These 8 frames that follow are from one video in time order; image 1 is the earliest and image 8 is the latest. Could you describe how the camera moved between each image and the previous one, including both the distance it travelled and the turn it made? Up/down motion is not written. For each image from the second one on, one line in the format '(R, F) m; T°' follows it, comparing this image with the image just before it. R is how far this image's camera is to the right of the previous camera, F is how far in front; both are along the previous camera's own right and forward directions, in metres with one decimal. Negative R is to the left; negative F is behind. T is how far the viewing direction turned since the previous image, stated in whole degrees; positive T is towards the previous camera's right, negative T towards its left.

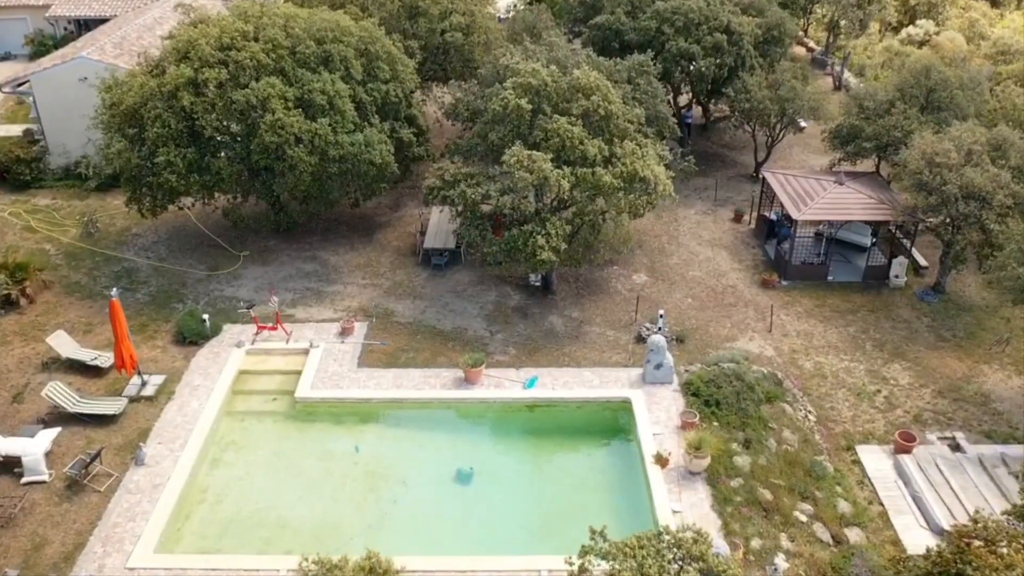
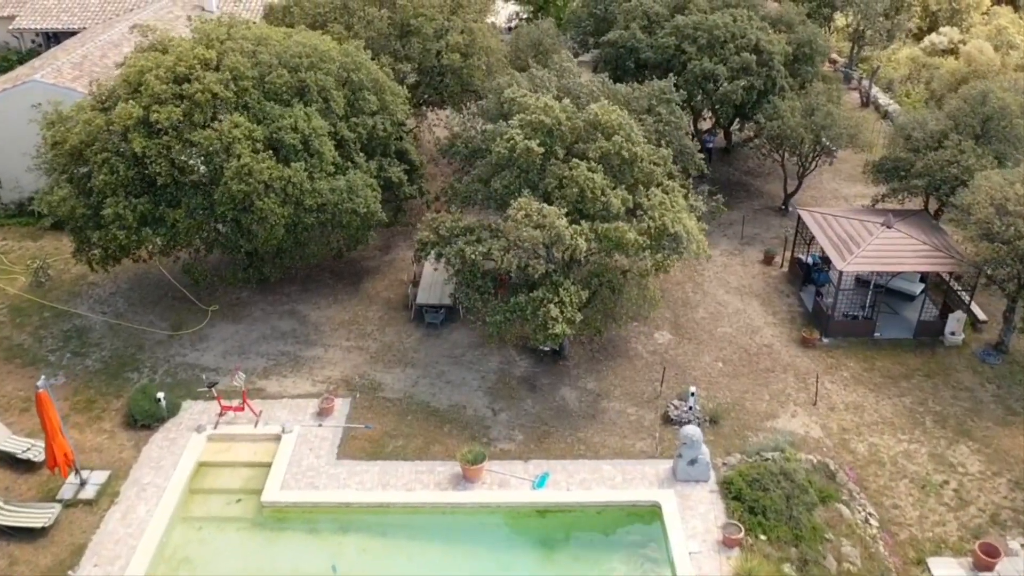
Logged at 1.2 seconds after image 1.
(-0.2, +3.4) m; 0°
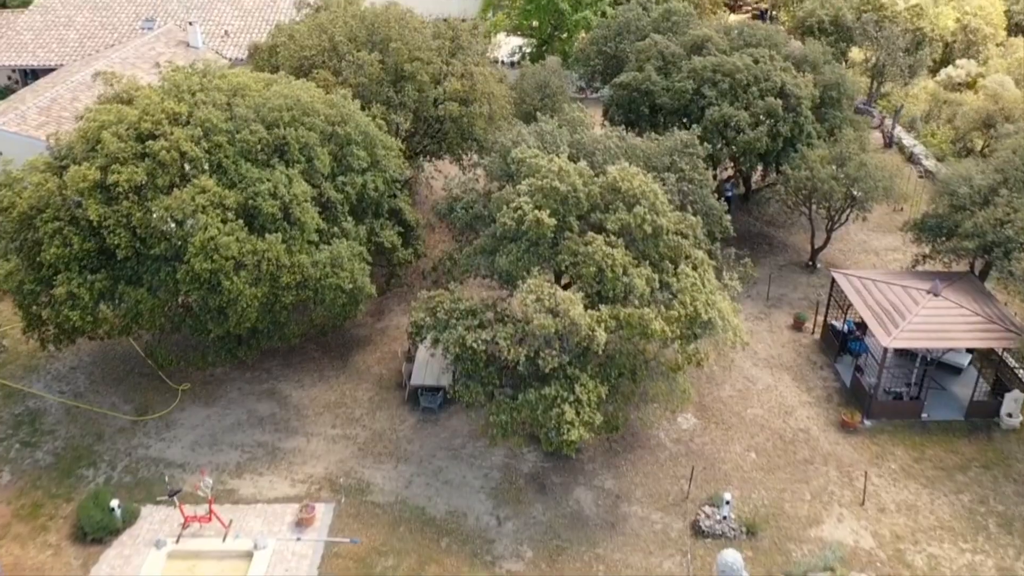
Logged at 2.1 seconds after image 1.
(-0.2, +2.6) m; 0°
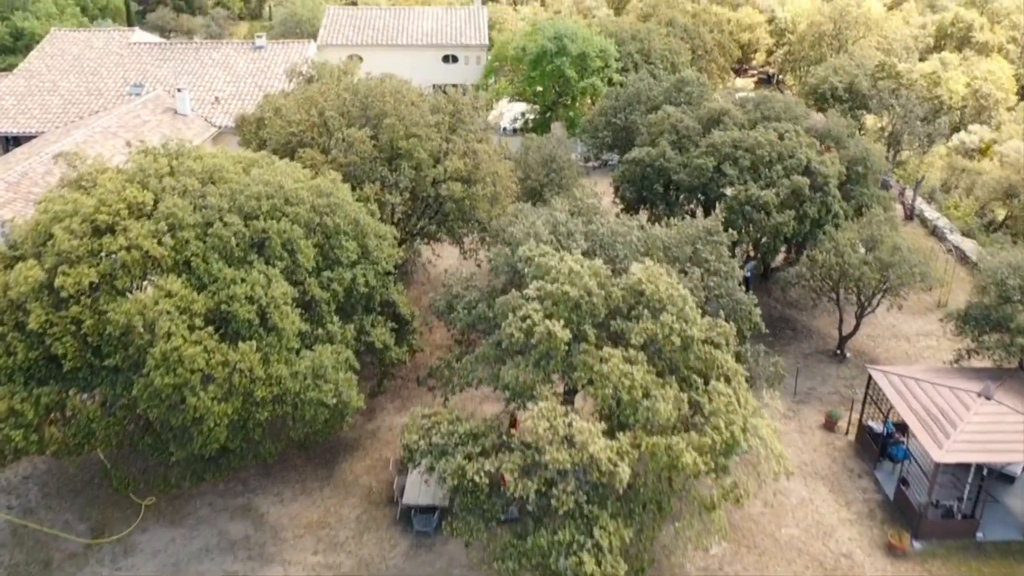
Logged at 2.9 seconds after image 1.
(-0.2, +2.2) m; 0°
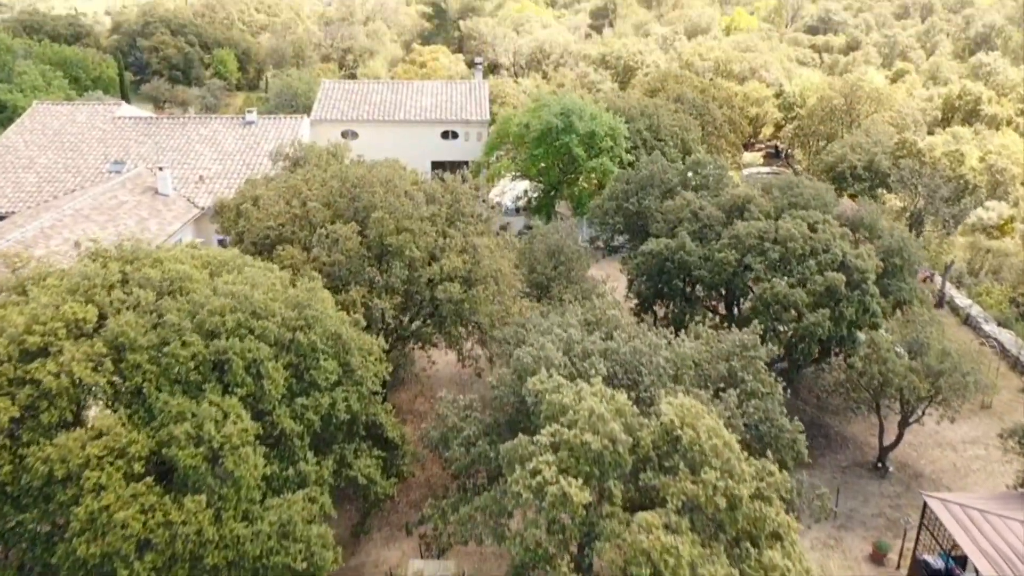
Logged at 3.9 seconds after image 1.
(-0.1, +2.6) m; 0°
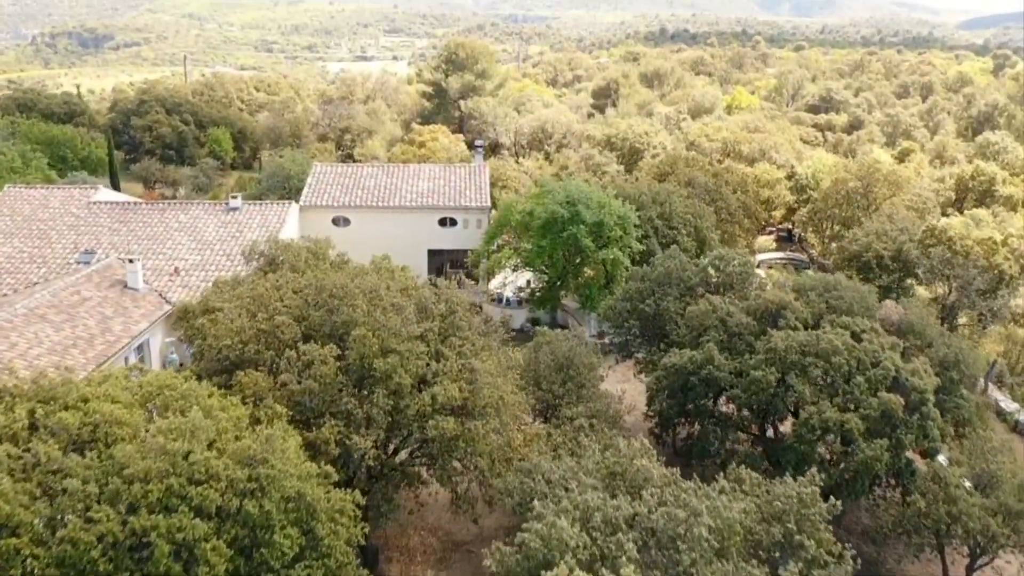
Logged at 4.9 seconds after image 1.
(-0.1, +3.0) m; 0°
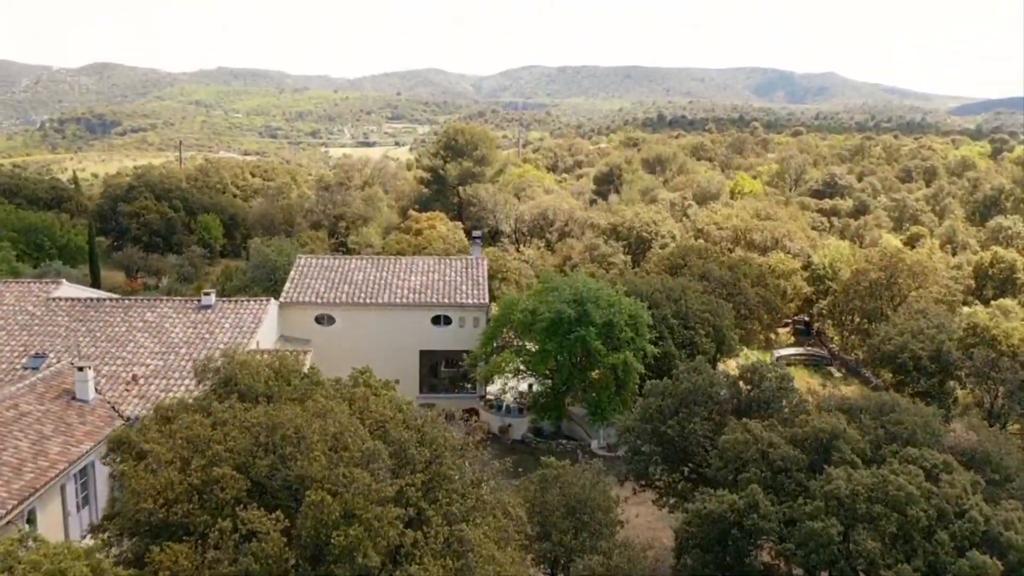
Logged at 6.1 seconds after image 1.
(0.0, +3.5) m; 0°
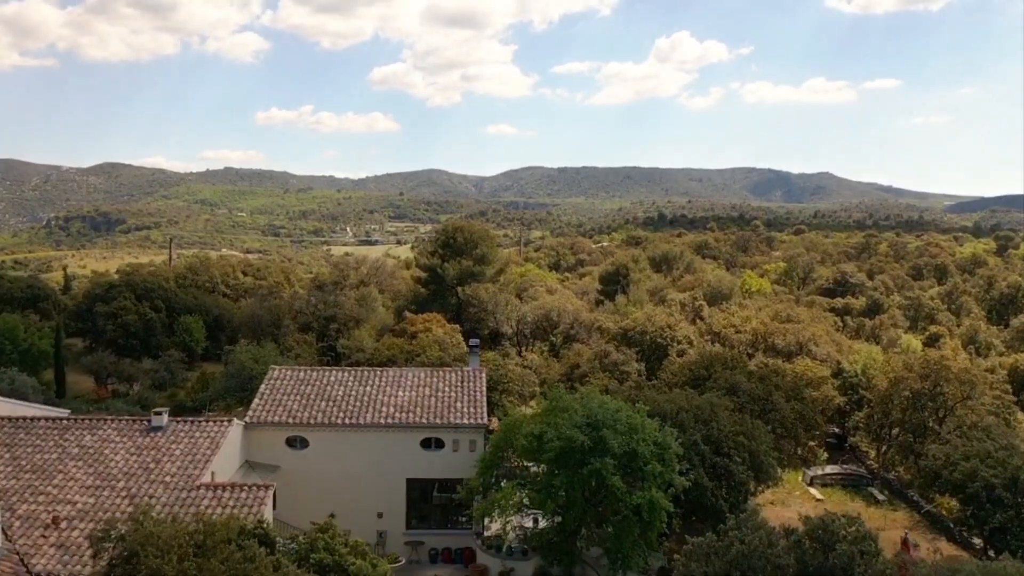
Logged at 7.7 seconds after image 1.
(-0.1, +4.7) m; 0°
